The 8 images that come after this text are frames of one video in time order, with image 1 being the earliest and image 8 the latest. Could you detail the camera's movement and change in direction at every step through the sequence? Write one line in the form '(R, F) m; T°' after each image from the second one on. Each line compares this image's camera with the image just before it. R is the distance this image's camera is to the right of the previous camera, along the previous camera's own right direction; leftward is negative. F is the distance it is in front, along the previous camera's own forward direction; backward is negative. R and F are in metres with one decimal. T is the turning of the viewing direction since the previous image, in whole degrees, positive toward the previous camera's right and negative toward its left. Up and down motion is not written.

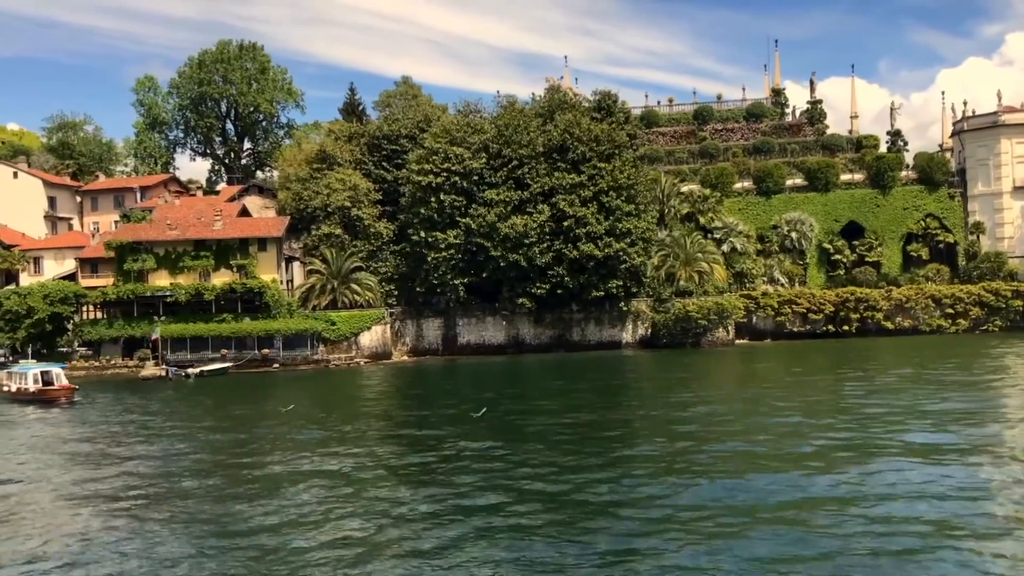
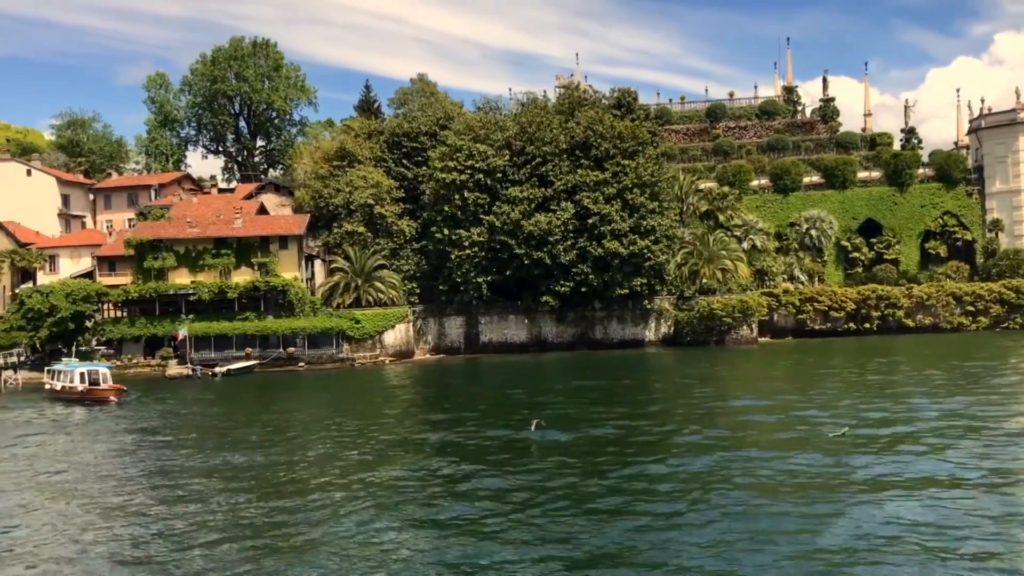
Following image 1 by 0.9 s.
(-2.3, +0.4) m; 0°
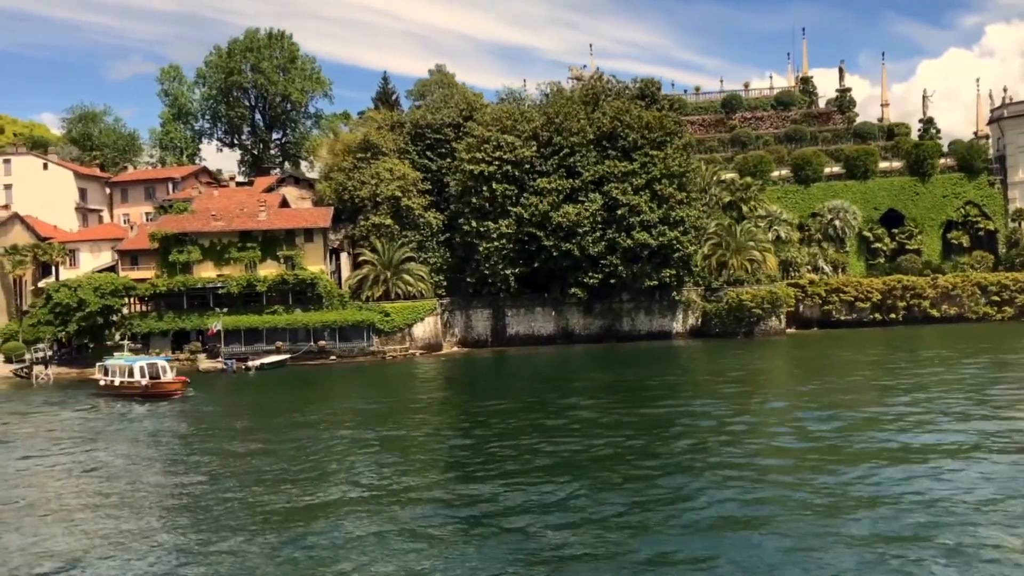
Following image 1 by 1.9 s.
(-2.5, +0.5) m; 0°
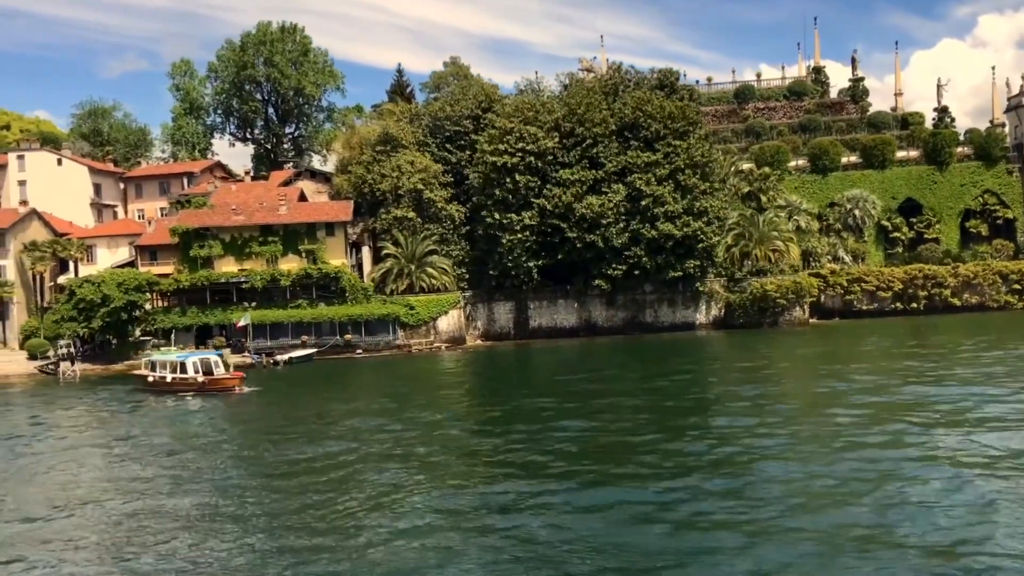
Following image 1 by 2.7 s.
(-2.0, +0.4) m; 0°
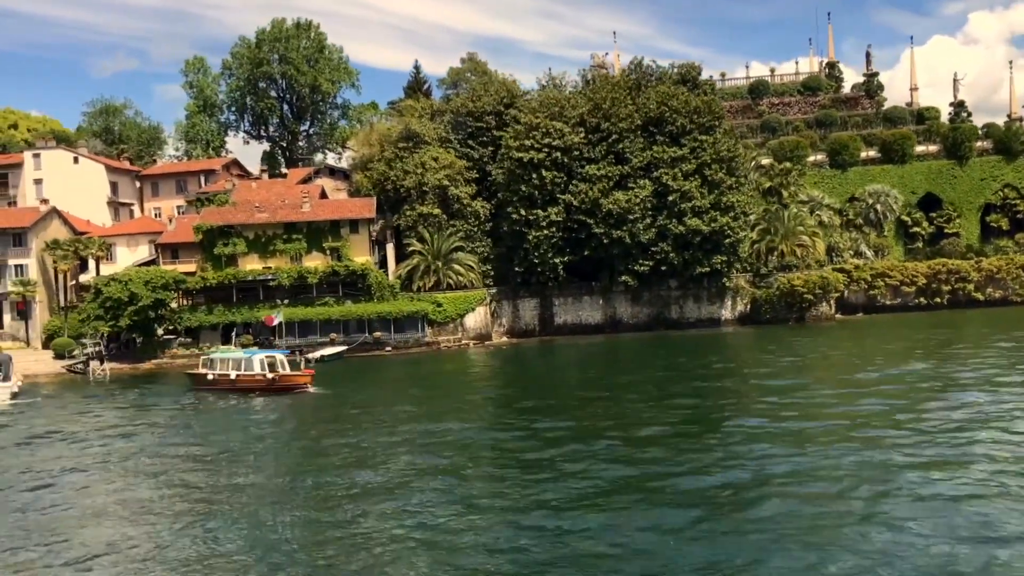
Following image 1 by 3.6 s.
(-2.3, +0.4) m; 0°
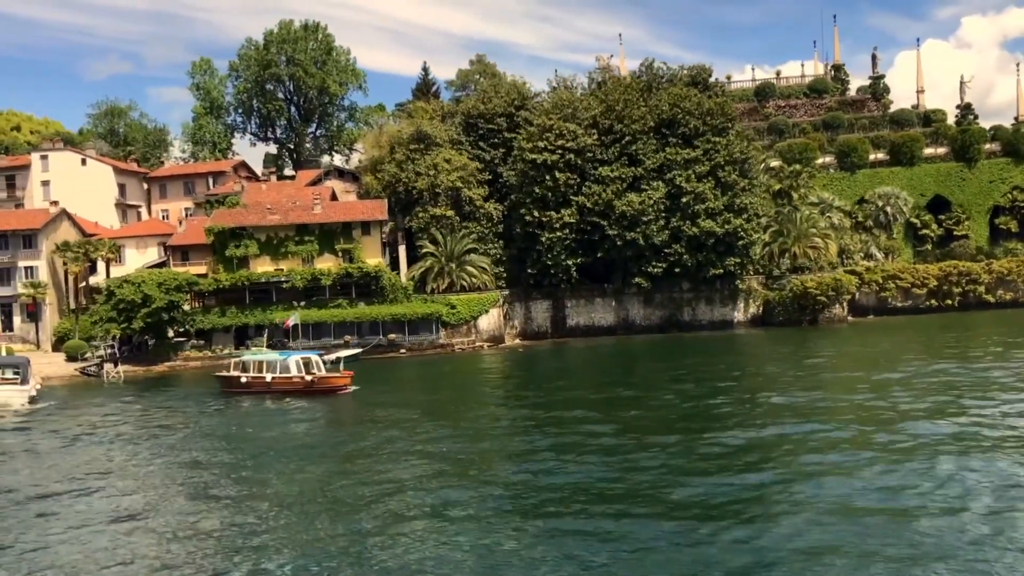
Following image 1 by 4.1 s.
(-1.3, +0.2) m; 0°
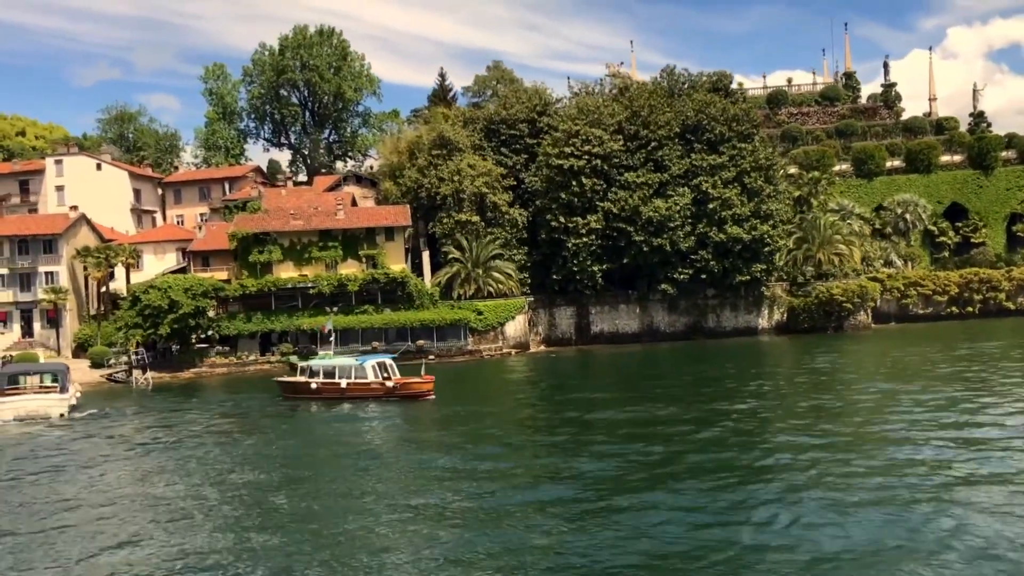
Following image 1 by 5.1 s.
(-2.5, +0.5) m; +1°
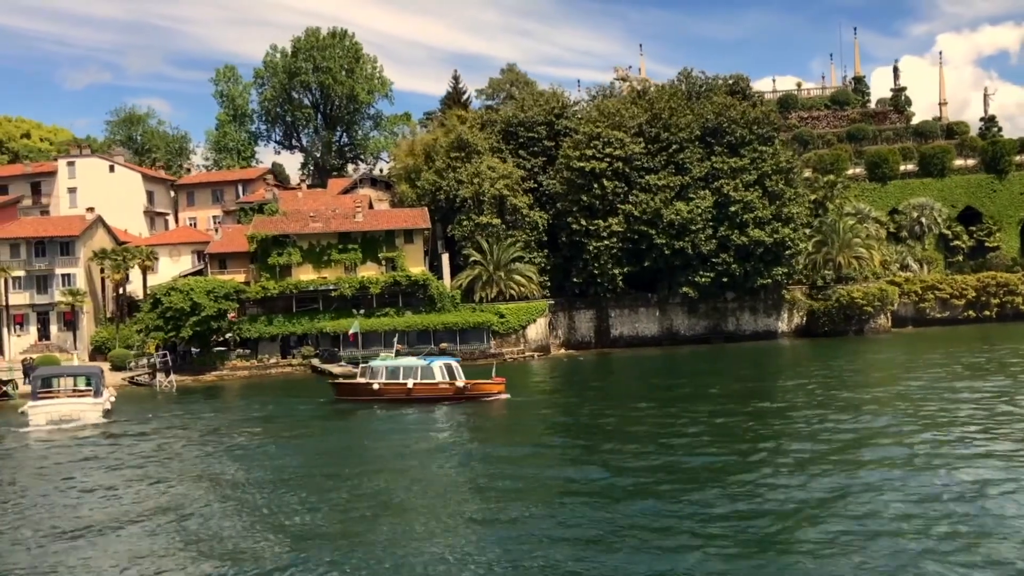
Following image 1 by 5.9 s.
(-2.0, +0.4) m; 0°
